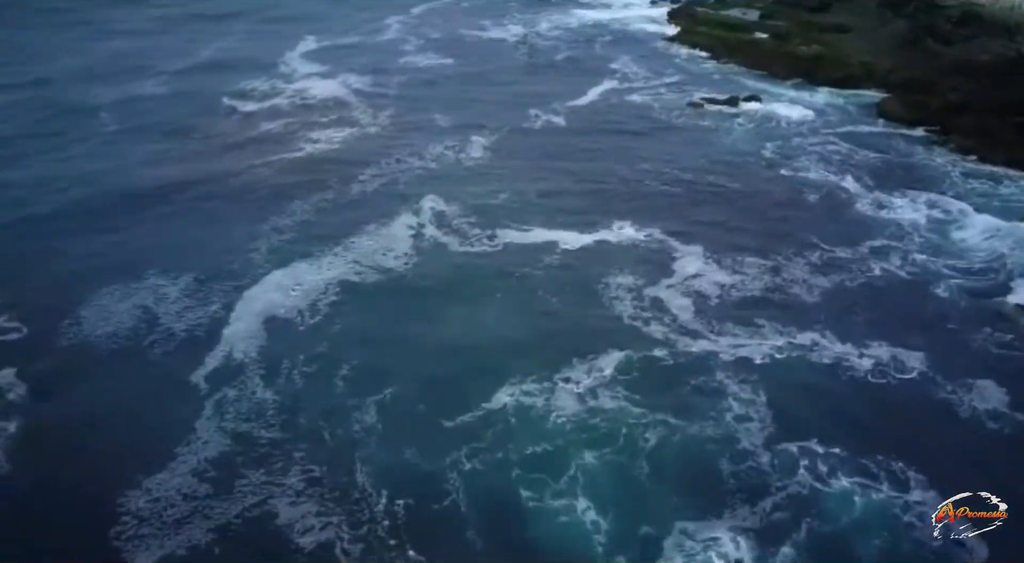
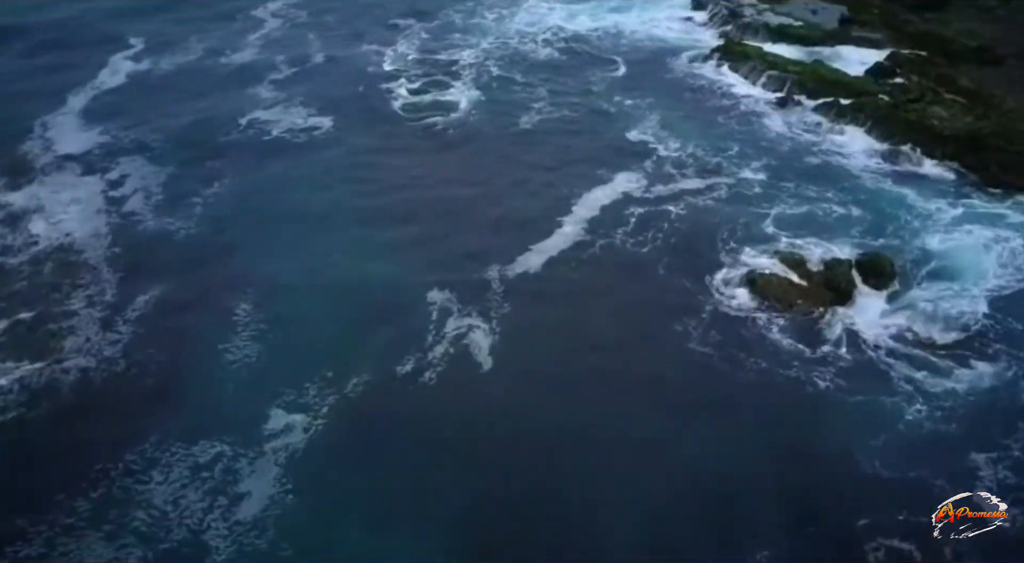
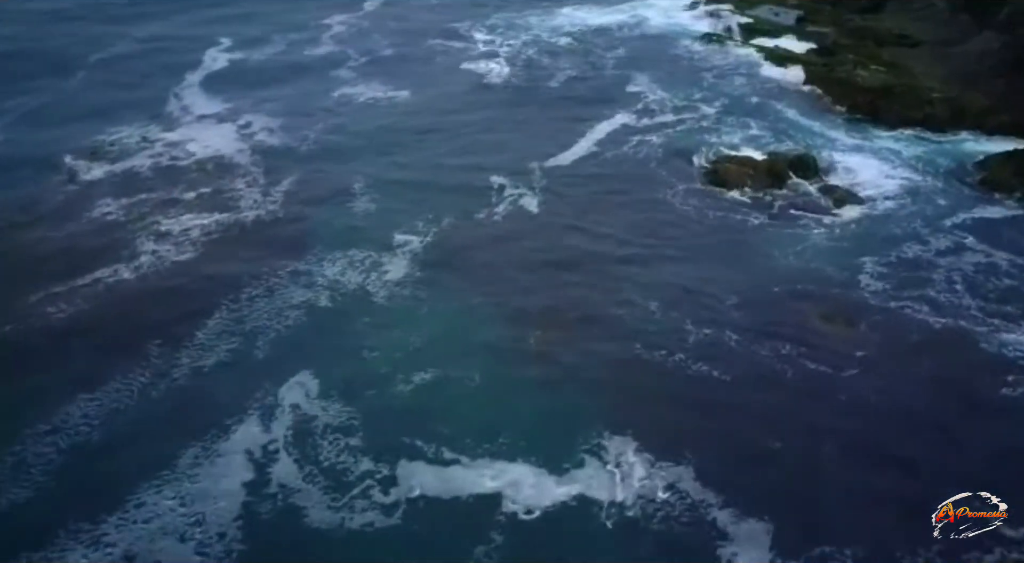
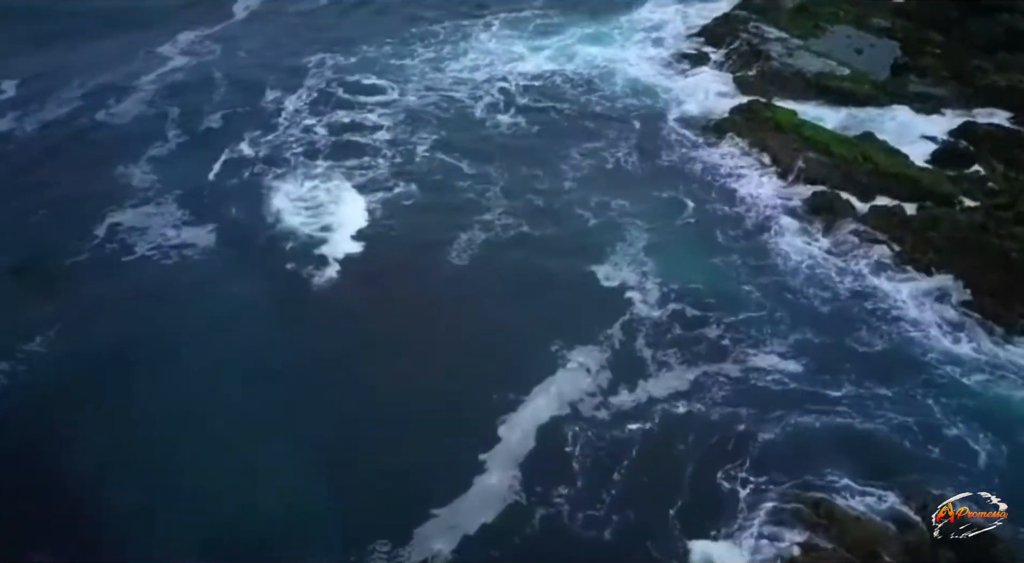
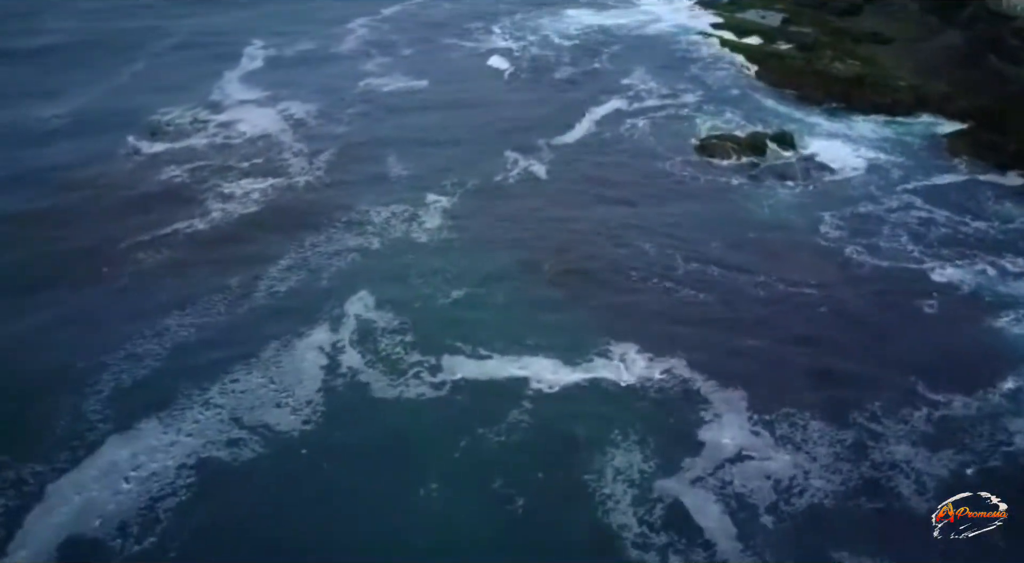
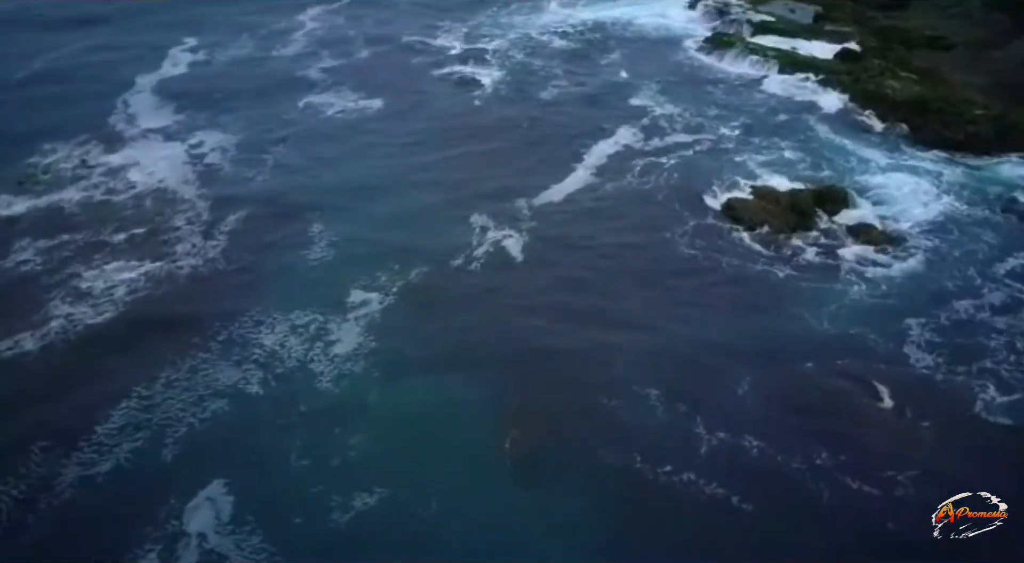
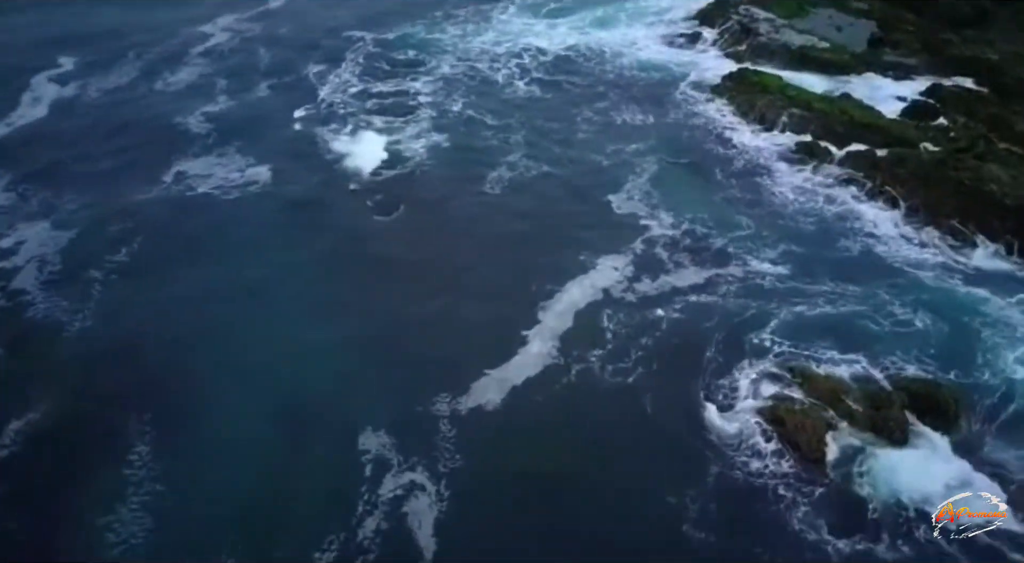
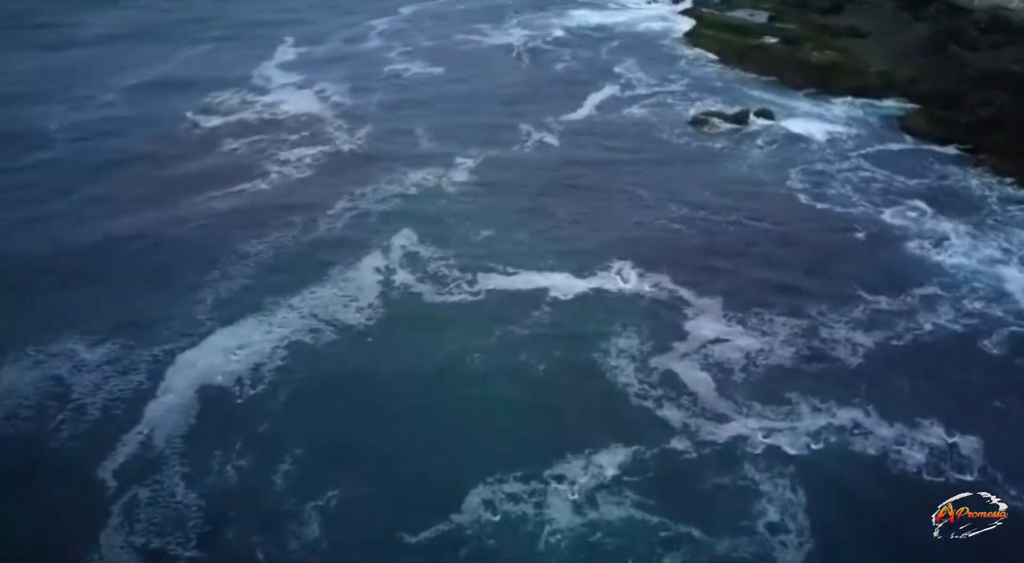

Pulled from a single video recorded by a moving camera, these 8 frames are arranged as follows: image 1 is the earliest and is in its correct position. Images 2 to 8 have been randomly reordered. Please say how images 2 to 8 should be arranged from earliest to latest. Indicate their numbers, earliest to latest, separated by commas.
8, 5, 3, 6, 2, 7, 4
